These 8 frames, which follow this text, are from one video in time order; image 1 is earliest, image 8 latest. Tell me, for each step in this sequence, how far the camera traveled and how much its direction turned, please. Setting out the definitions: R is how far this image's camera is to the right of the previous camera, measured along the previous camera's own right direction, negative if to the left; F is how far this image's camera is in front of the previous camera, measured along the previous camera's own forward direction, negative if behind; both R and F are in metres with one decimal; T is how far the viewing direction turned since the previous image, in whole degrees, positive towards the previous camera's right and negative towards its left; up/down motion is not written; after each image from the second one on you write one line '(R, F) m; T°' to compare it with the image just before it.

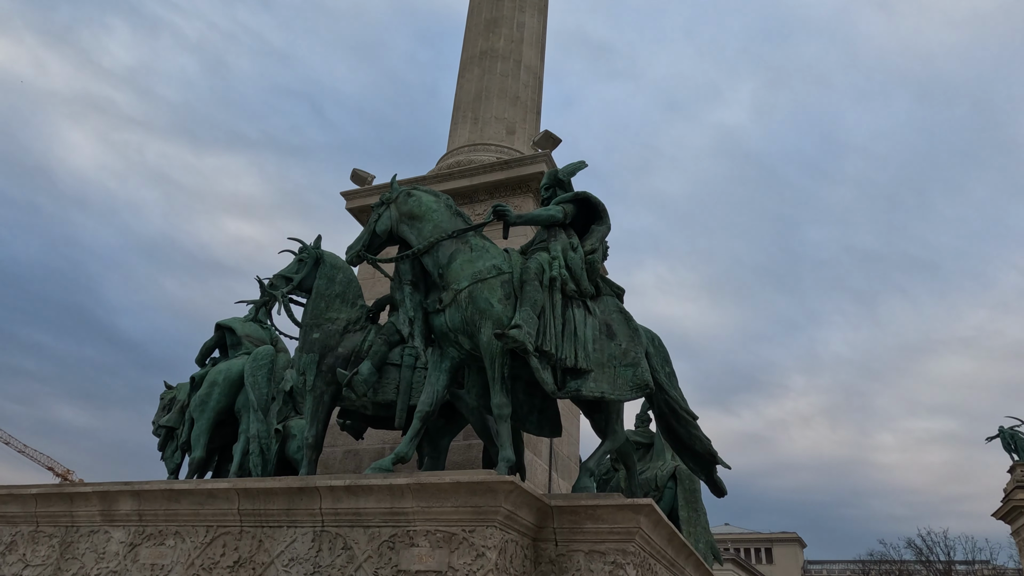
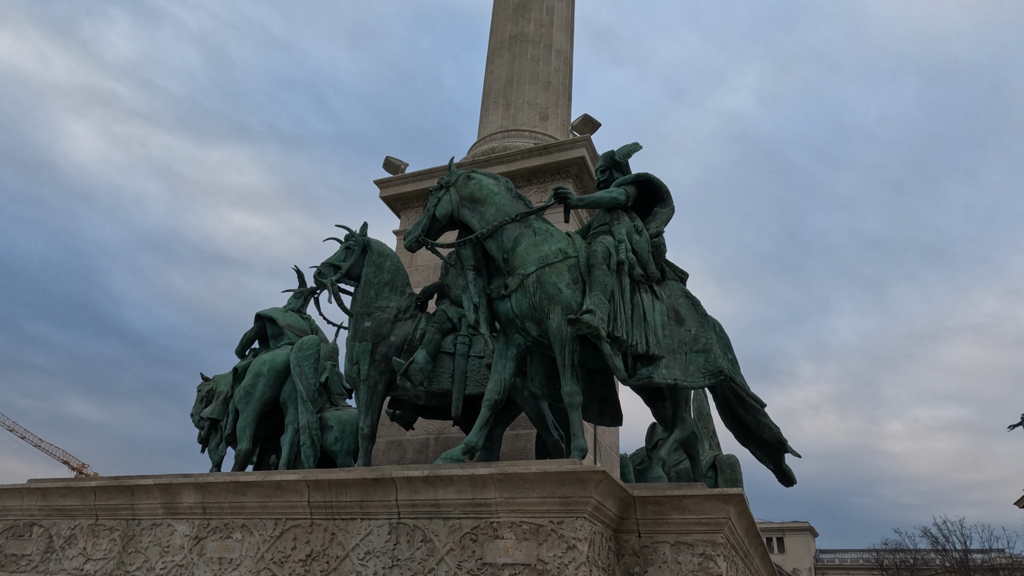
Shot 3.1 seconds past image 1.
(-0.7, +0.2) m; -1°
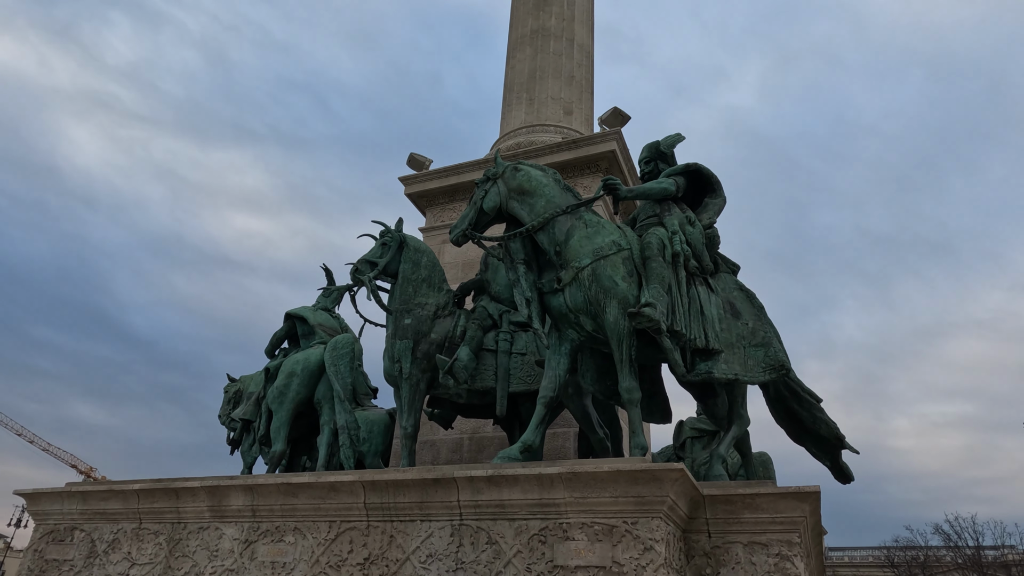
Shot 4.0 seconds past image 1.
(-0.6, +0.2) m; 0°
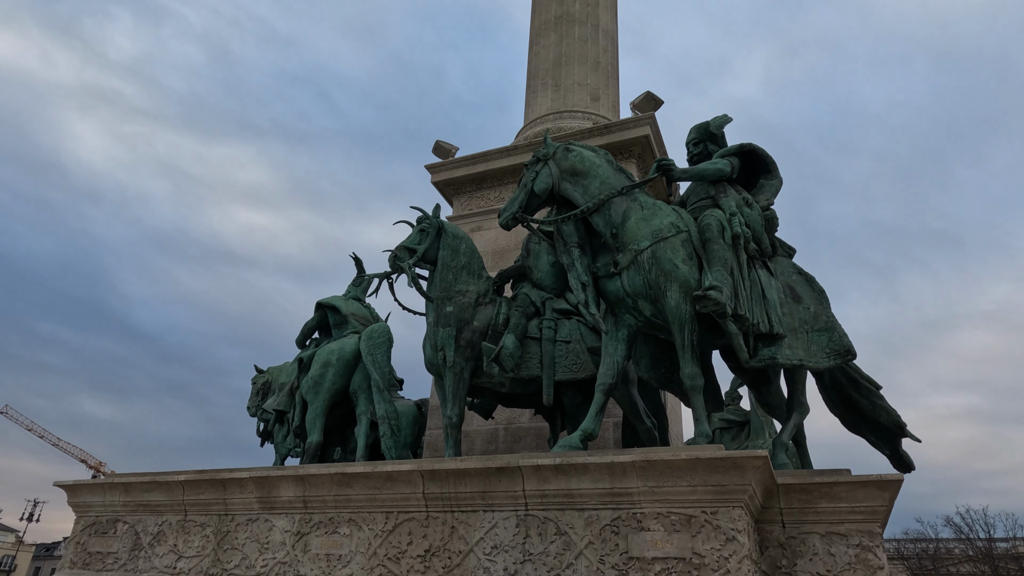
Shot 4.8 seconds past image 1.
(-0.6, +0.2) m; 0°
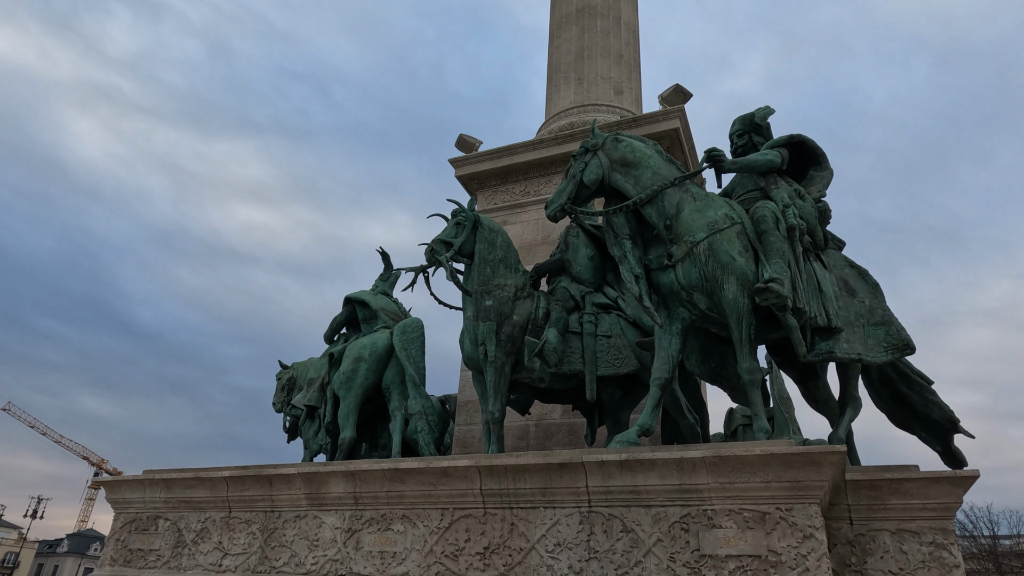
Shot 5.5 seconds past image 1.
(-0.6, +0.1) m; 0°
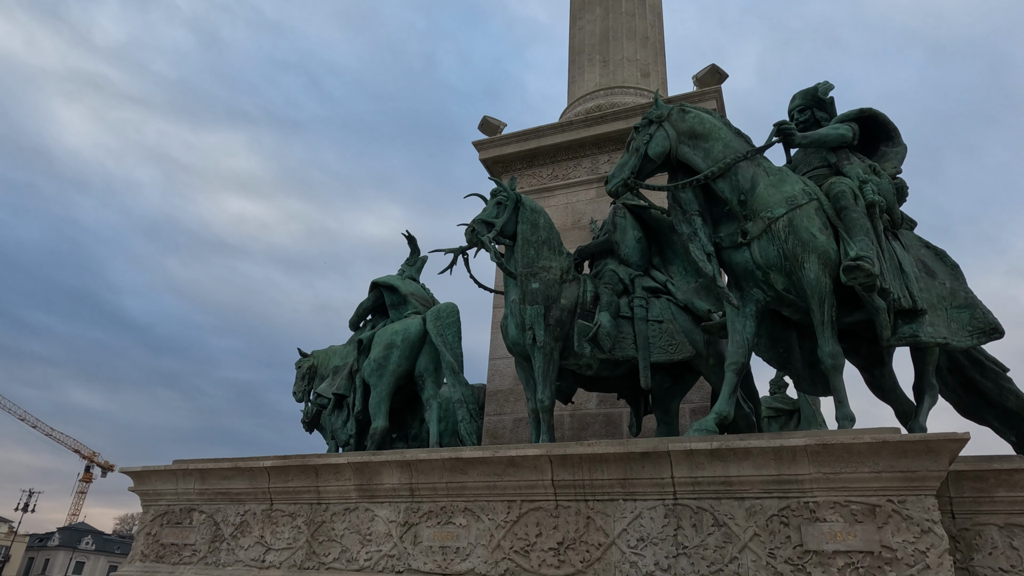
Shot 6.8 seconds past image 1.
(-0.7, +0.4) m; +1°
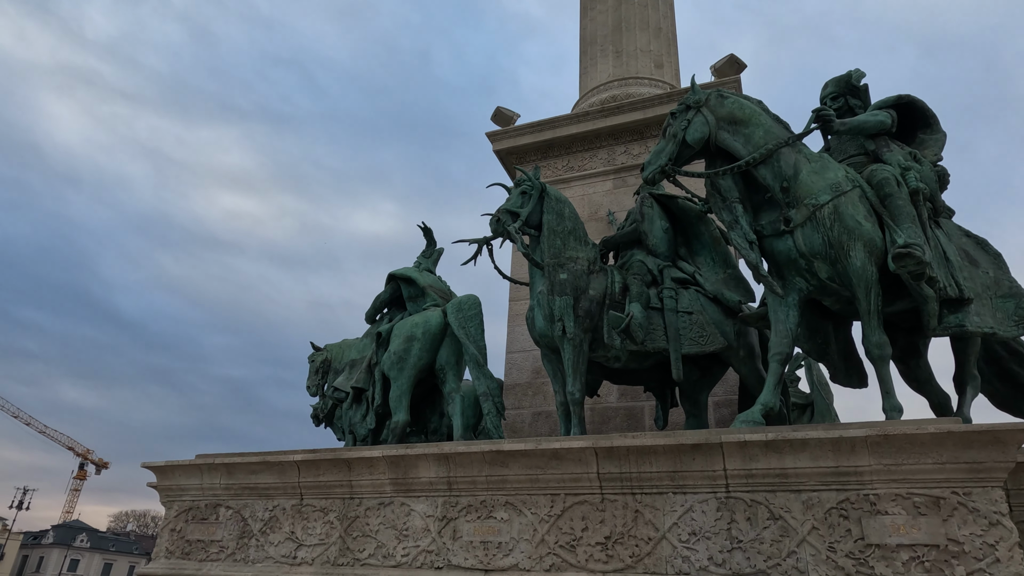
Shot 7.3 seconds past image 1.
(-0.4, +0.2) m; 0°
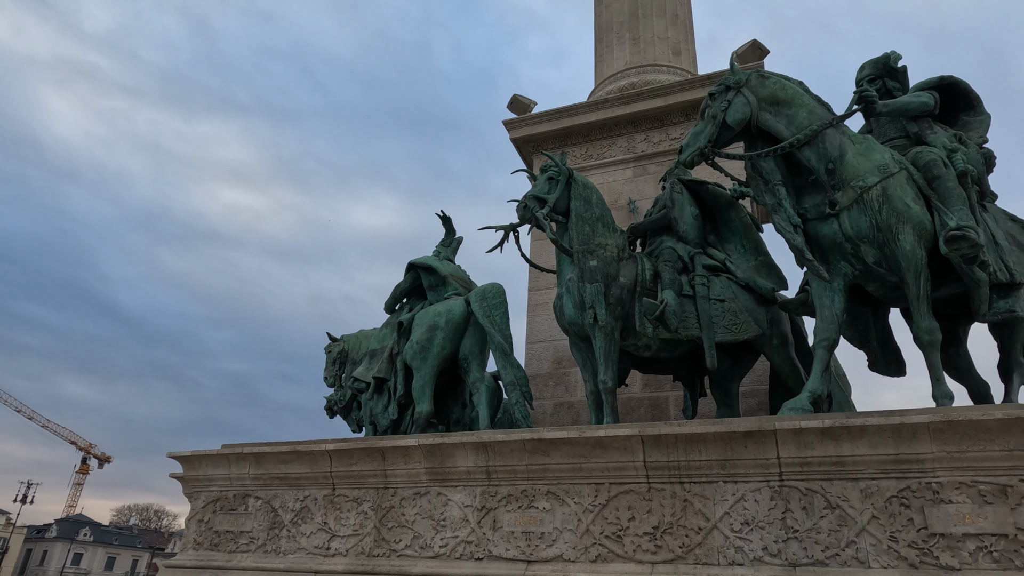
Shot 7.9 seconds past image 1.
(-0.4, +0.2) m; 0°
